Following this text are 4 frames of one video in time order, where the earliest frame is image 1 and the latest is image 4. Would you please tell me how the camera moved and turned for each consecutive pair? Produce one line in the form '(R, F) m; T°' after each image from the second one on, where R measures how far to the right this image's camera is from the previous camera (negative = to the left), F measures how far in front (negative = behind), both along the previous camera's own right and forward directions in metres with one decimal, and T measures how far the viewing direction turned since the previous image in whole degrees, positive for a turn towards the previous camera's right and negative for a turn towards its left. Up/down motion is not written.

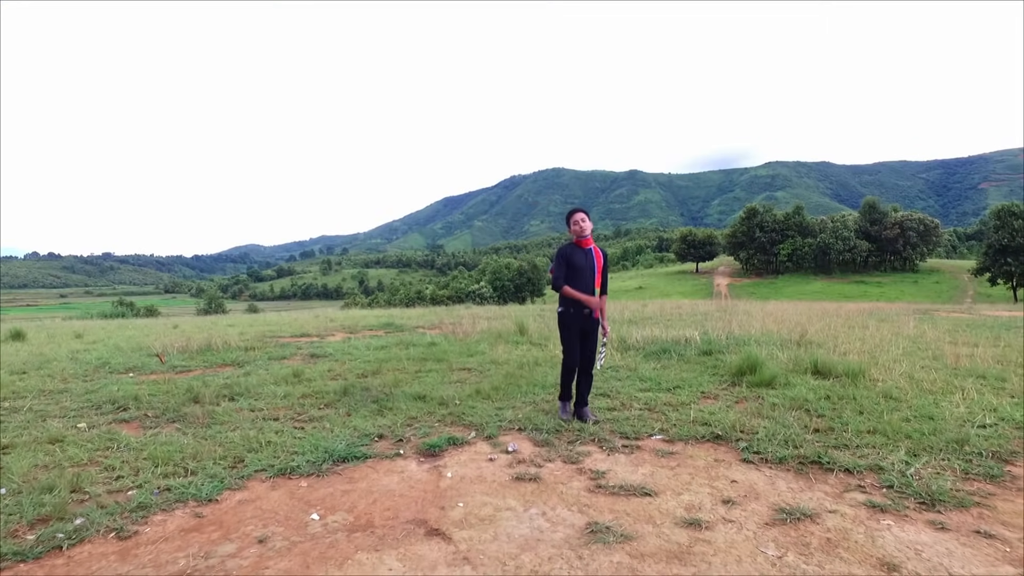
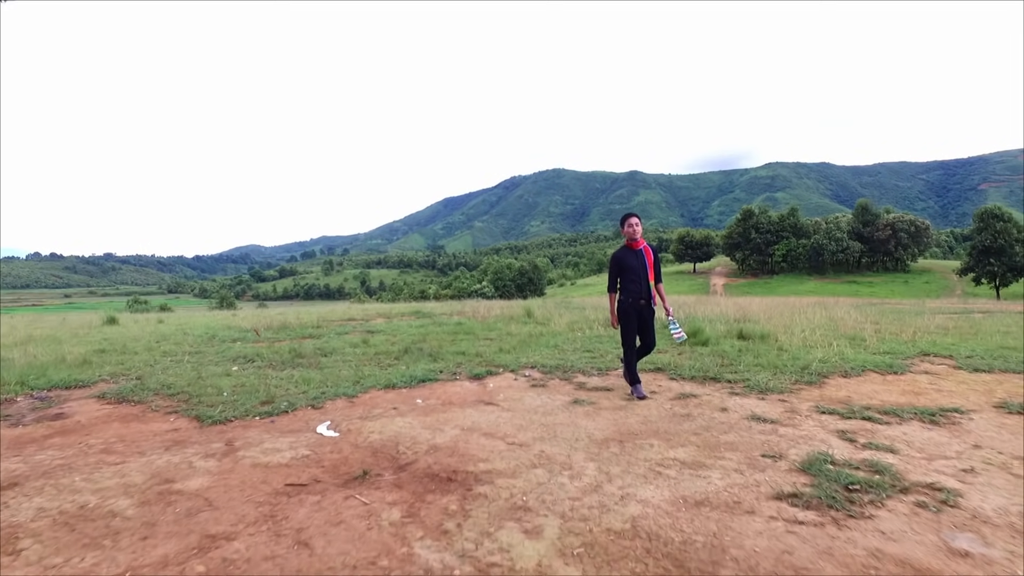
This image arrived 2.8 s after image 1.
(-0.2, -2.4) m; 0°
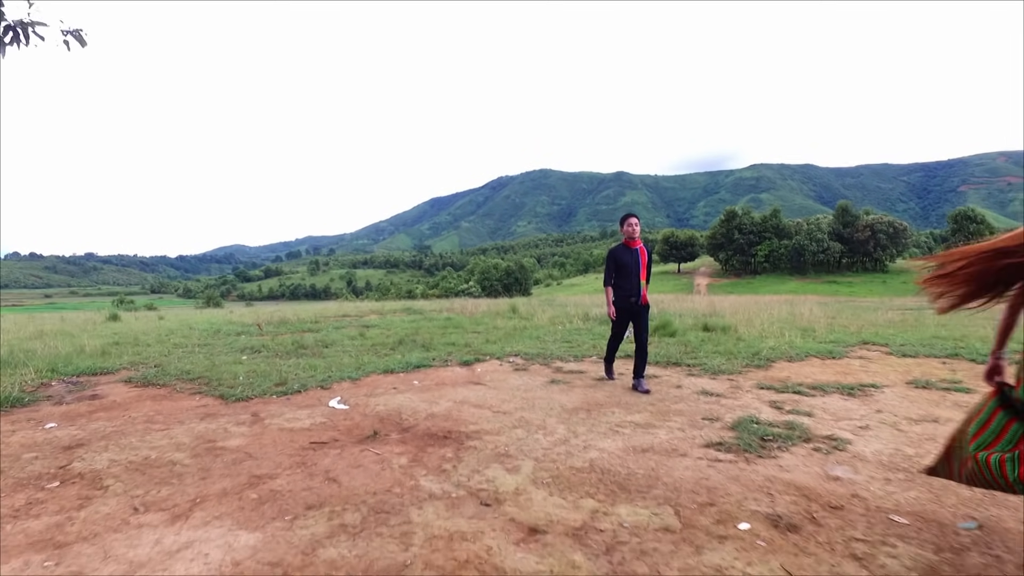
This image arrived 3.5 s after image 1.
(0.0, -0.8) m; +1°
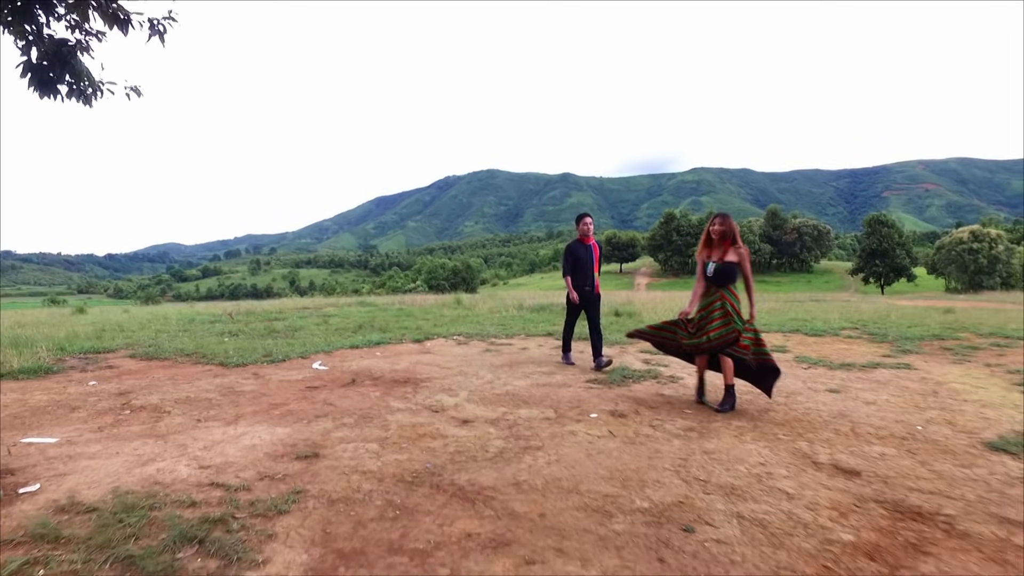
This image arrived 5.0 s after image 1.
(+0.1, -1.7) m; +5°
